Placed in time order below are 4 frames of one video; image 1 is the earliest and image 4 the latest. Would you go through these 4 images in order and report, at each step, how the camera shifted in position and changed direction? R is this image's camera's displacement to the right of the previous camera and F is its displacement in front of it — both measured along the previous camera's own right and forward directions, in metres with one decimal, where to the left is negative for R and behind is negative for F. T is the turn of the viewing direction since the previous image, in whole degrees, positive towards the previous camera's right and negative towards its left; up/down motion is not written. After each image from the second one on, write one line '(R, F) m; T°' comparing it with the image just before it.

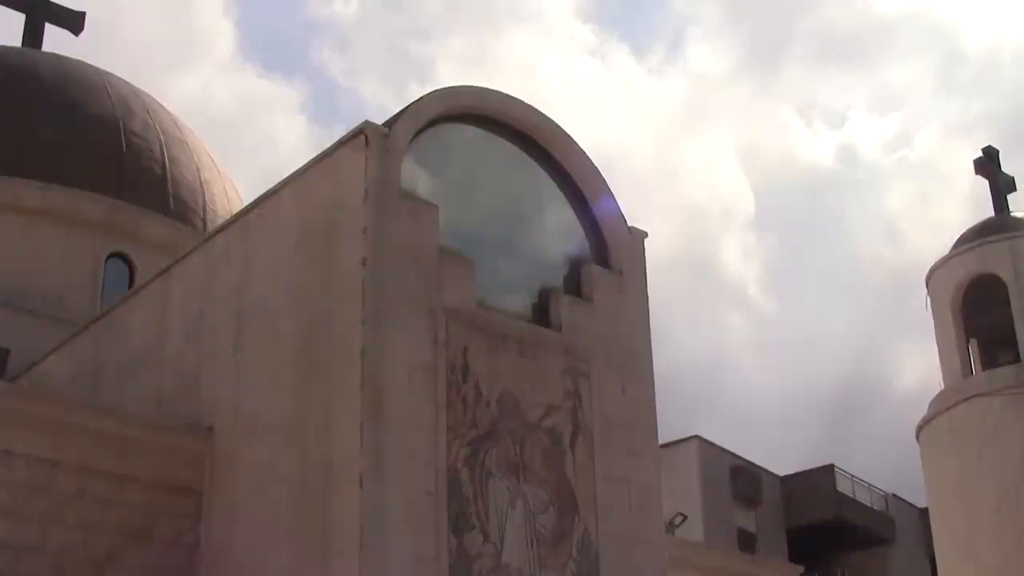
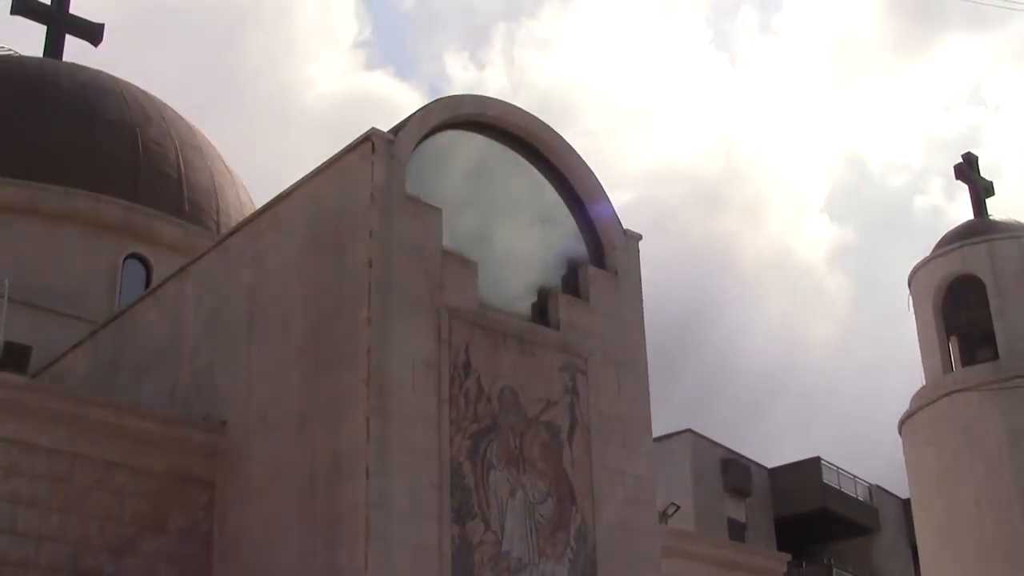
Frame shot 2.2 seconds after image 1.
(-0.1, -0.6) m; 0°
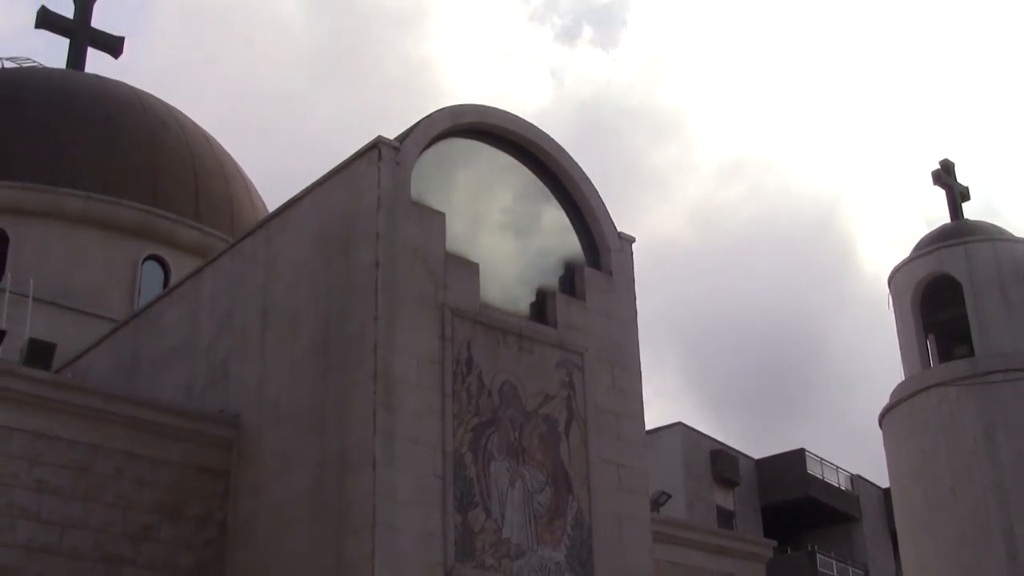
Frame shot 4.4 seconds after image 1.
(-0.1, -0.7) m; 0°
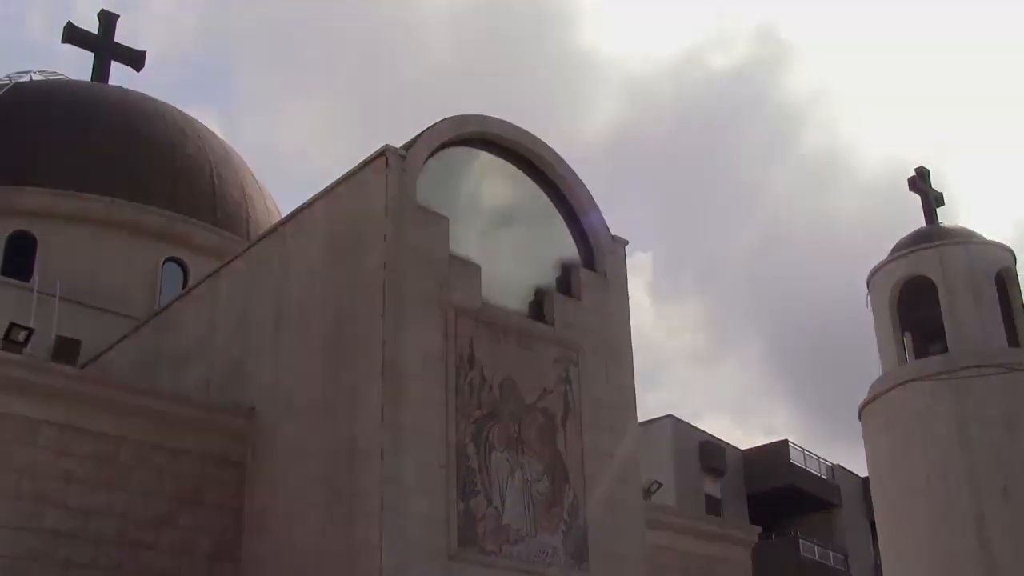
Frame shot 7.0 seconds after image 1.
(-0.1, -0.8) m; 0°
